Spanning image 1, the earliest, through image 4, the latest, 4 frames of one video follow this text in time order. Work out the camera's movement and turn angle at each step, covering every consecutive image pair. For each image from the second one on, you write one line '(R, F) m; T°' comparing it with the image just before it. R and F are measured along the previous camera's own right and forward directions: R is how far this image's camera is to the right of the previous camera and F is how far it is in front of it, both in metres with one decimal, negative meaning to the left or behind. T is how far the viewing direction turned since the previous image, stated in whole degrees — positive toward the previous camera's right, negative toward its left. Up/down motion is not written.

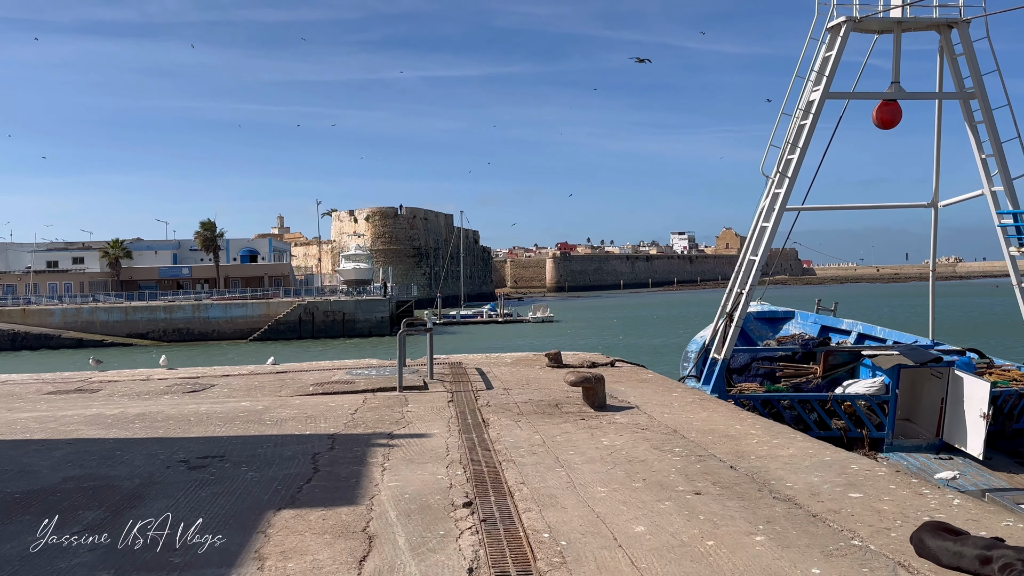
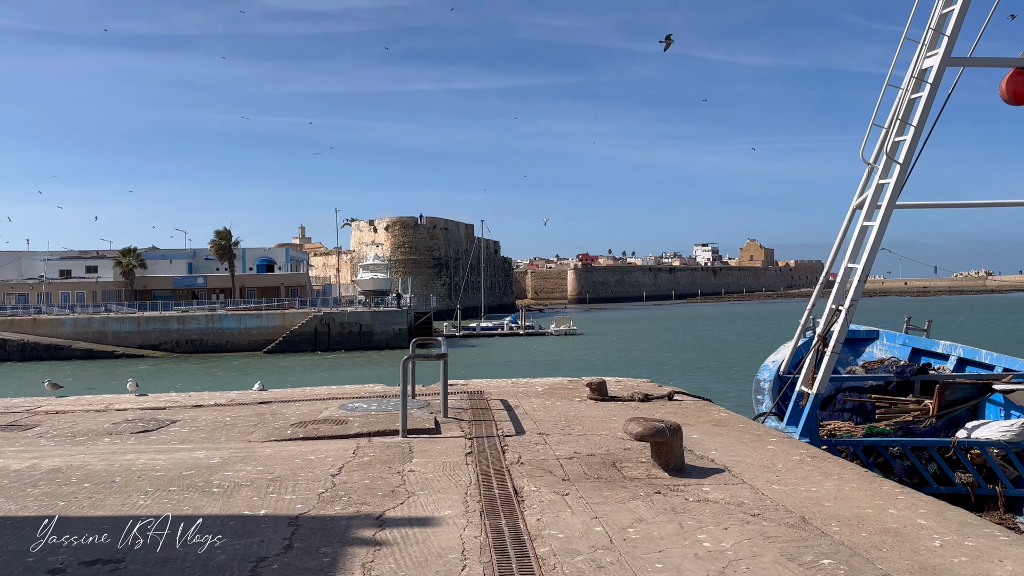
(-0.2, +2.6) m; -1°
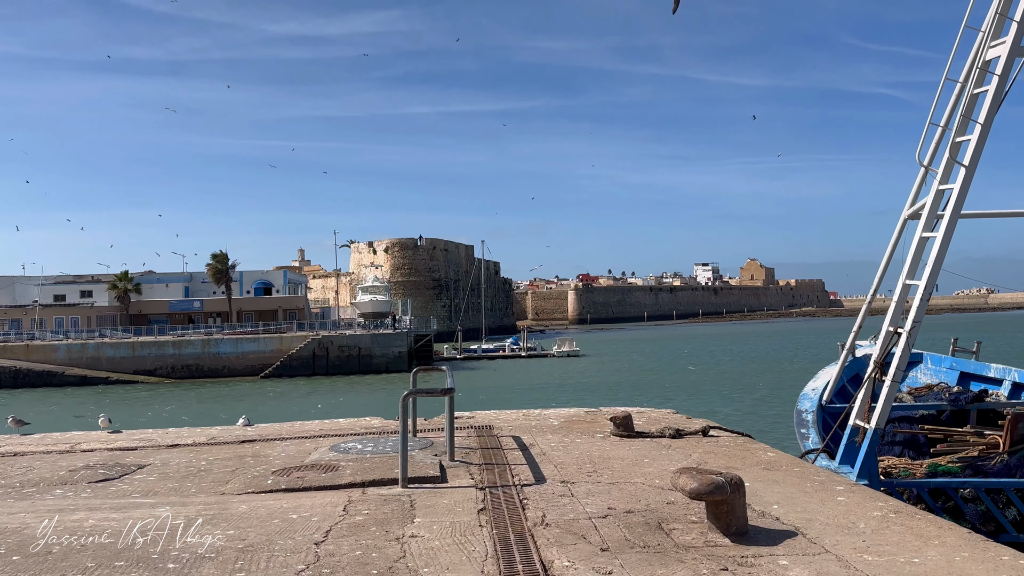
(-0.2, +1.2) m; 0°
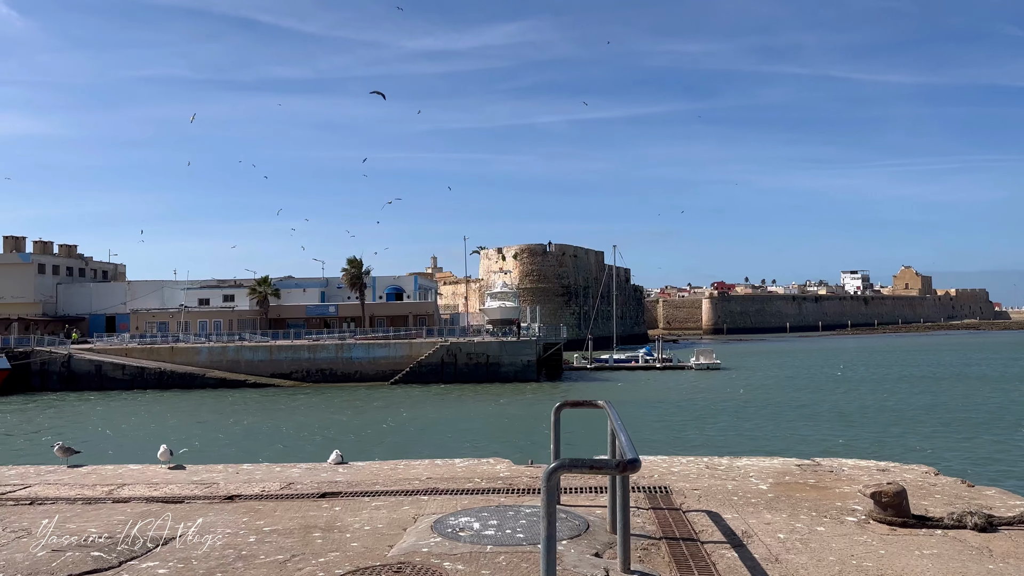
(-0.5, +3.3) m; -9°
